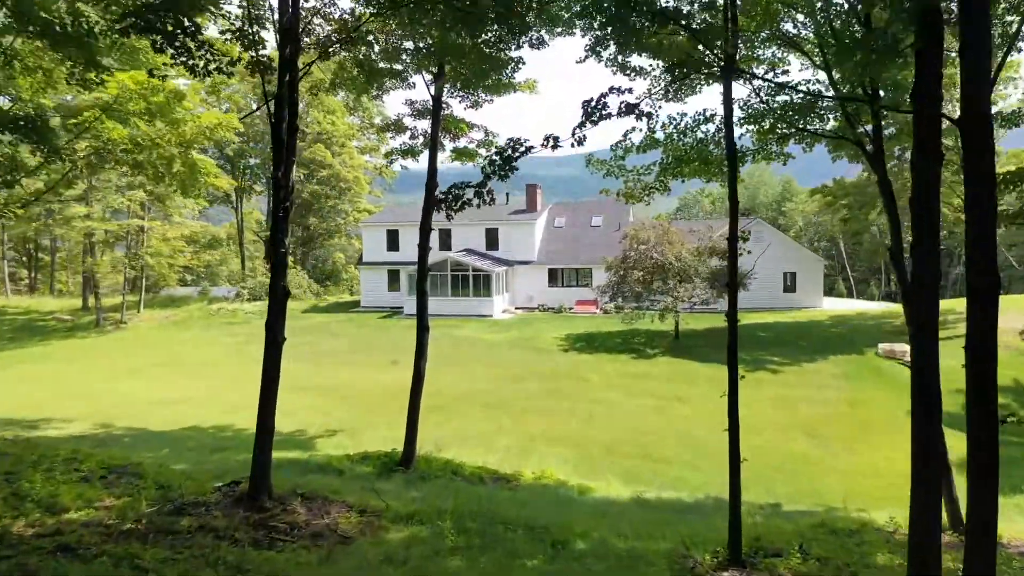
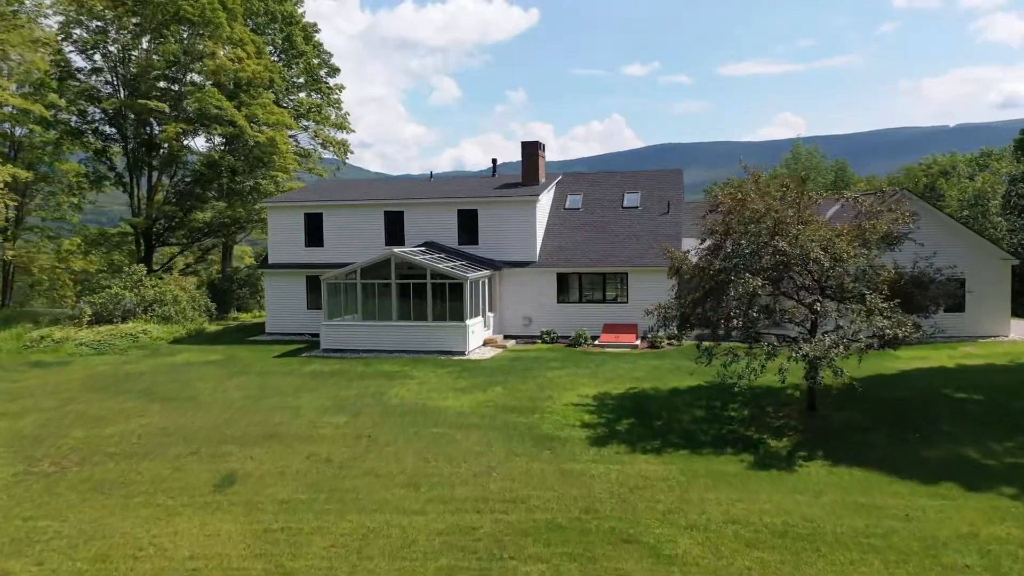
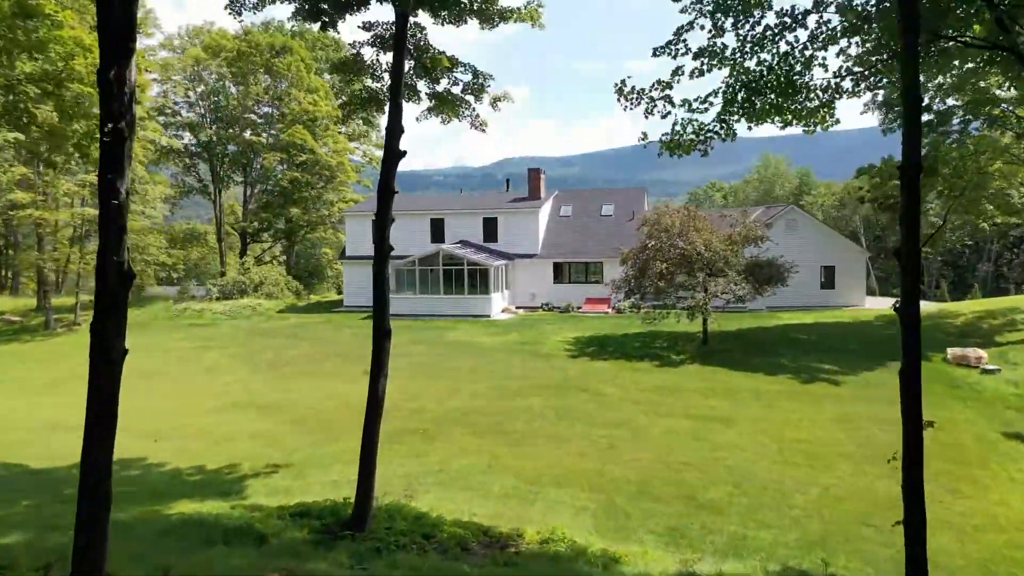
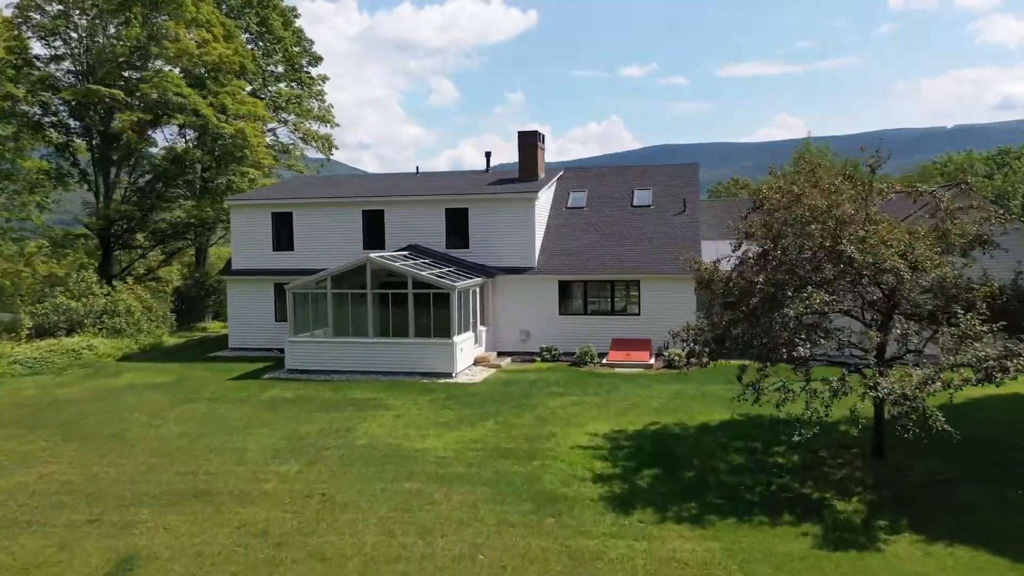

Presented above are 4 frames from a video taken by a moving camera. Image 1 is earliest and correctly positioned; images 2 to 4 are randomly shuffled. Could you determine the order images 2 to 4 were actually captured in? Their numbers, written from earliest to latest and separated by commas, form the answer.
3, 2, 4
